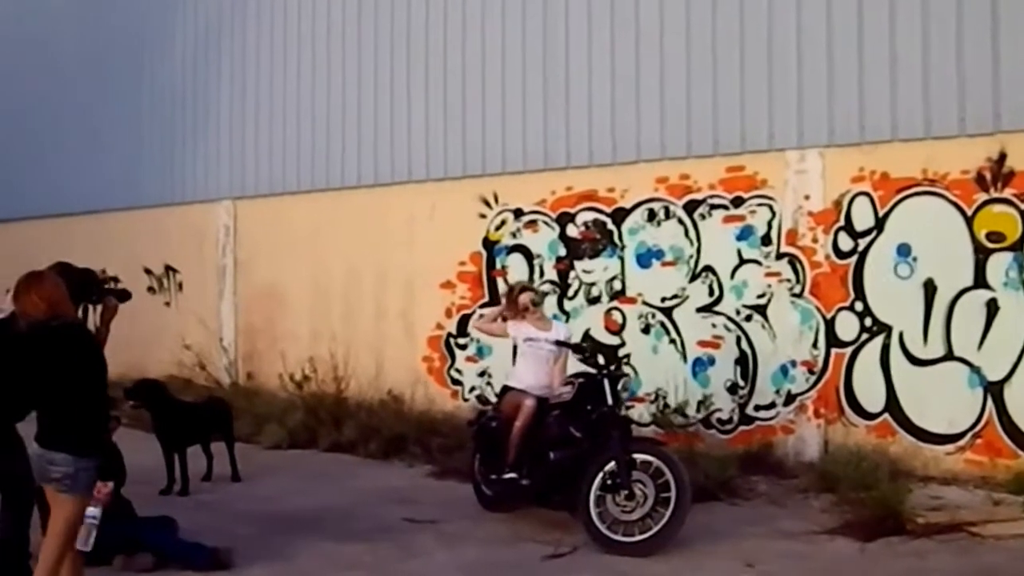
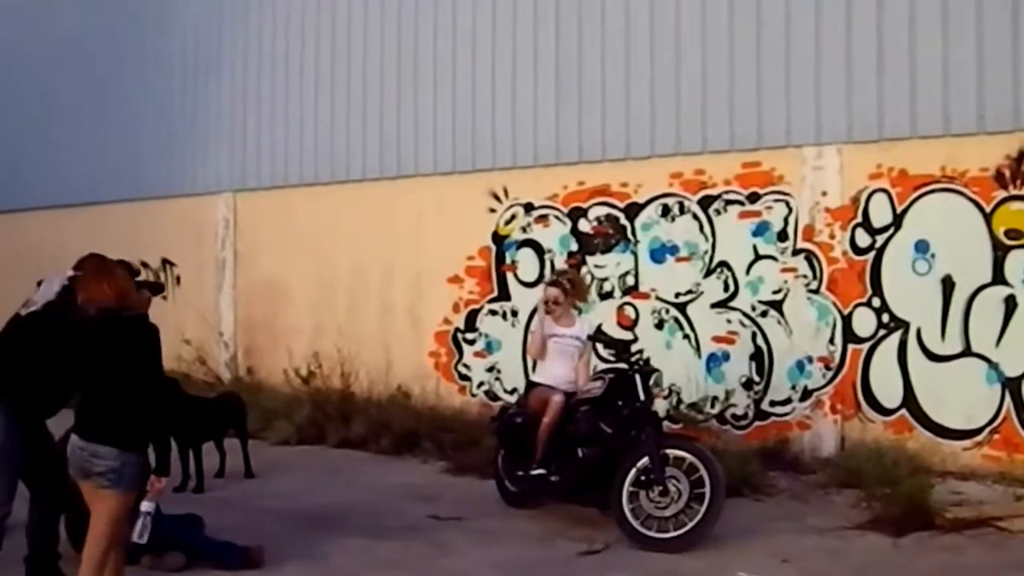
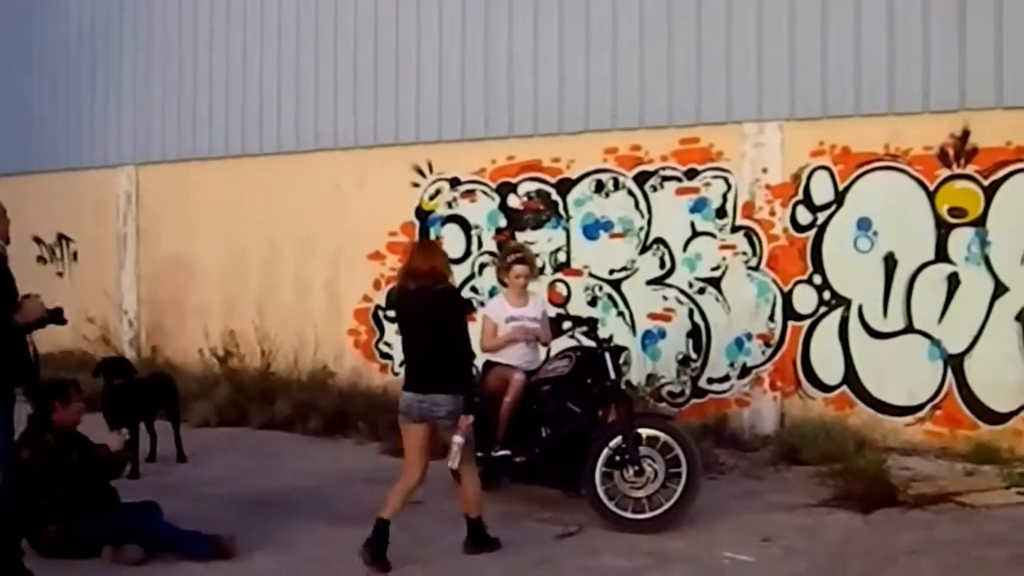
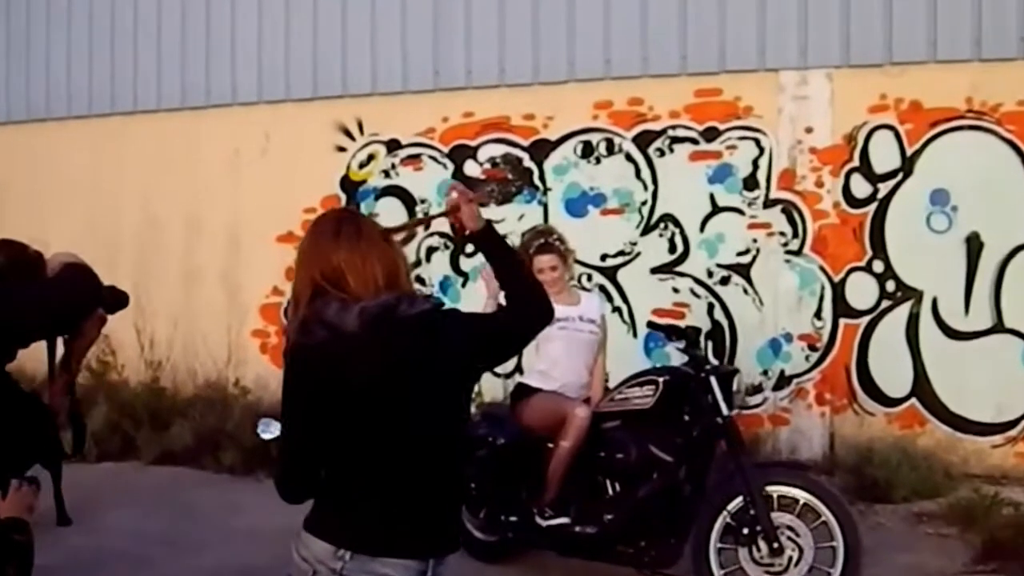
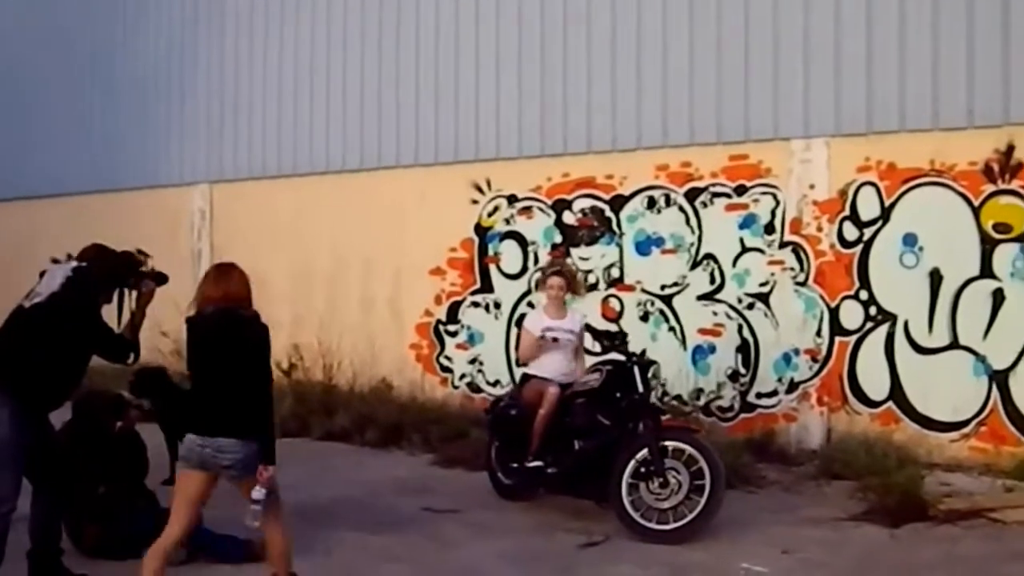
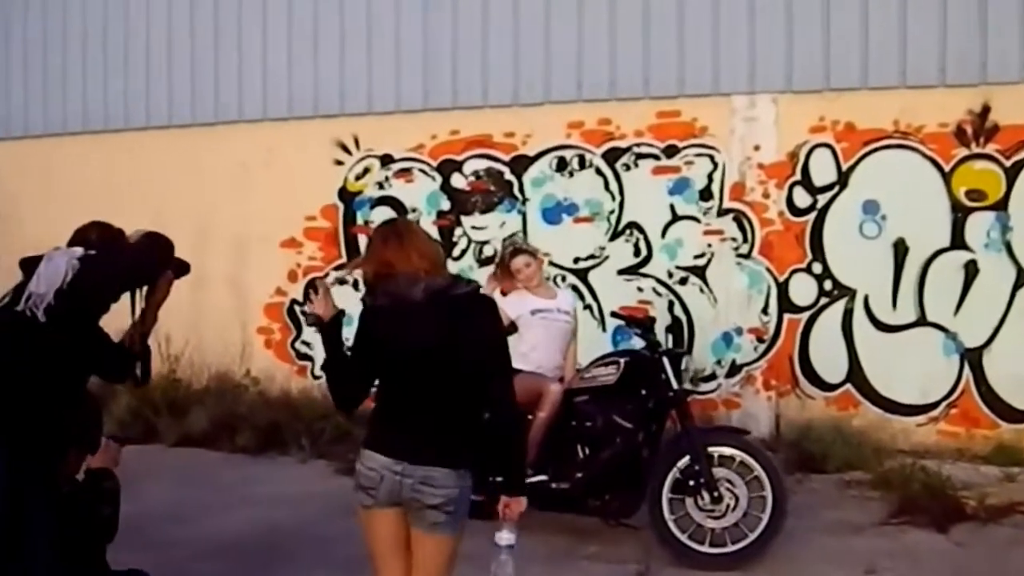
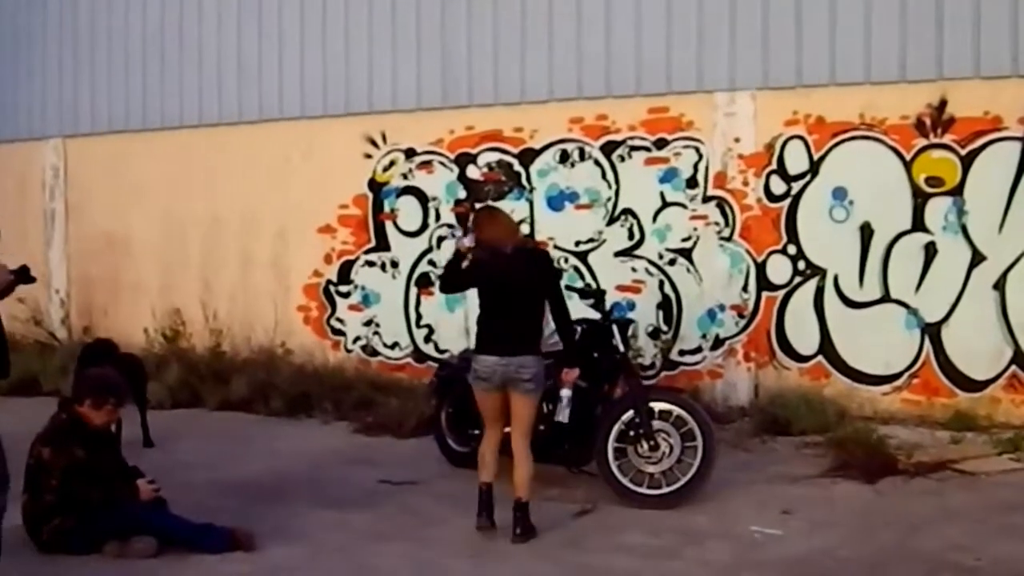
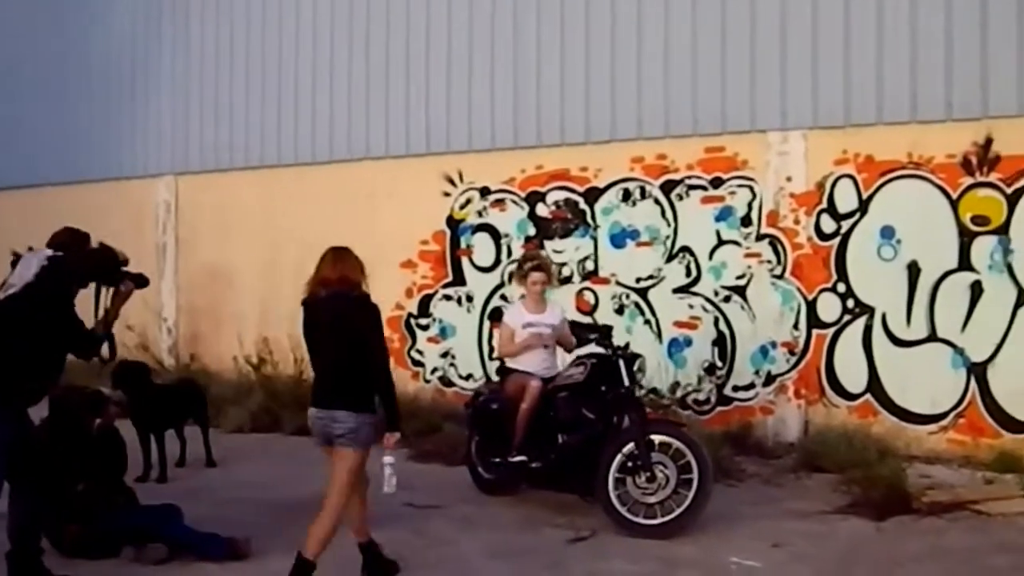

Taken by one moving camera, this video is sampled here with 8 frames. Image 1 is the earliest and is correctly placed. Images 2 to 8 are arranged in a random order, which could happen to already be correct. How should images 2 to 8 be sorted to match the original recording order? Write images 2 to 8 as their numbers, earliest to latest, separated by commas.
2, 5, 8, 3, 7, 6, 4
